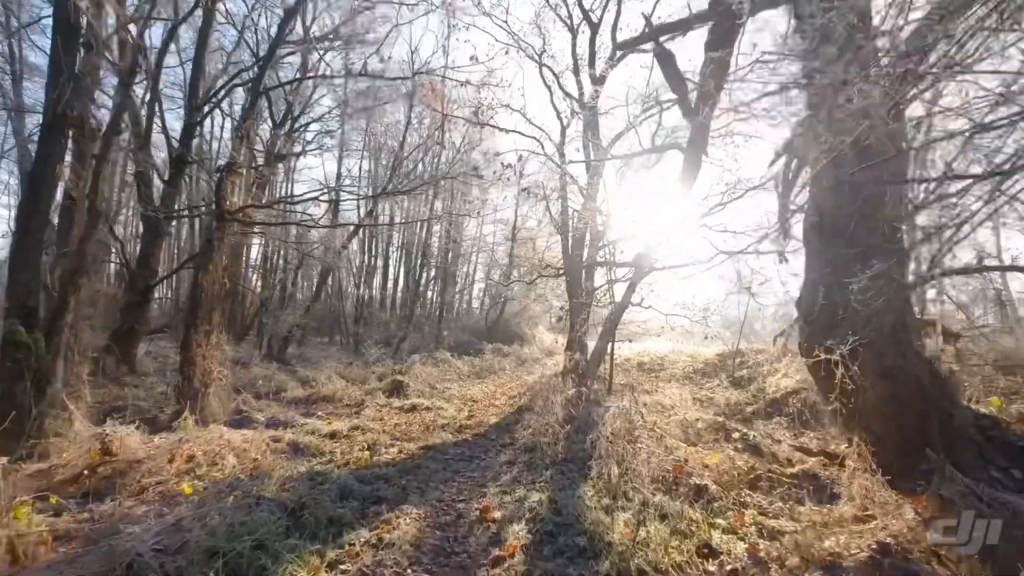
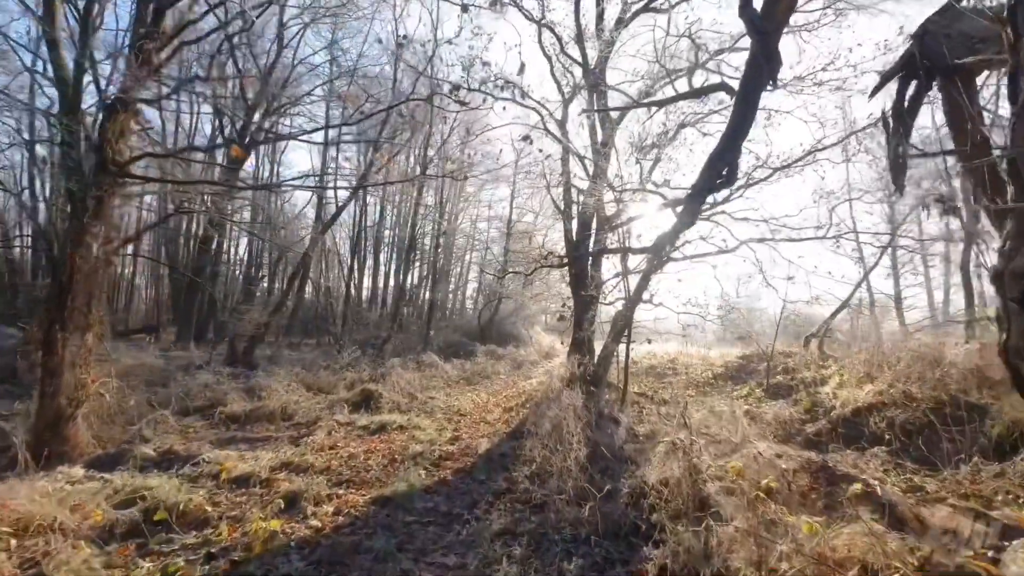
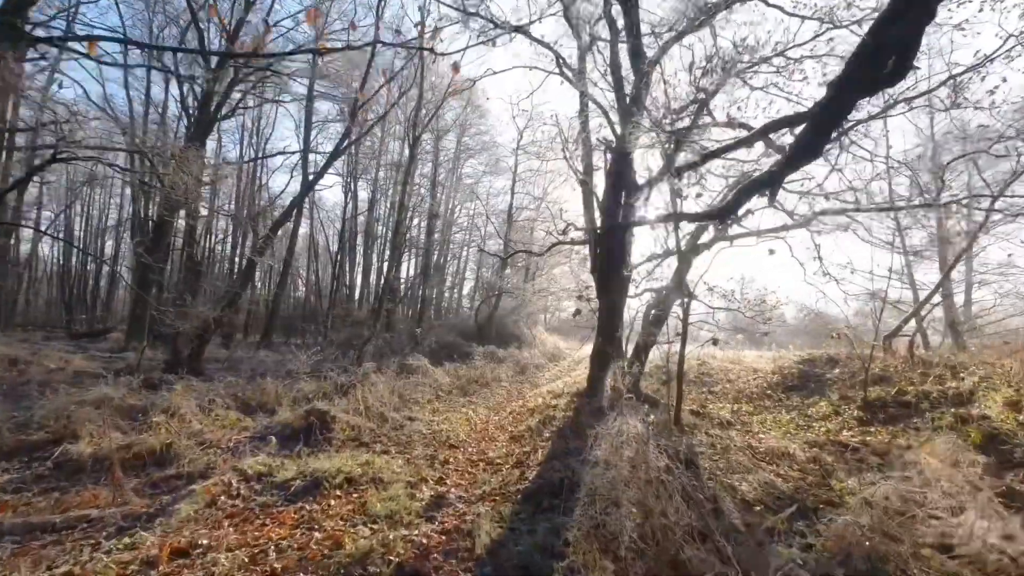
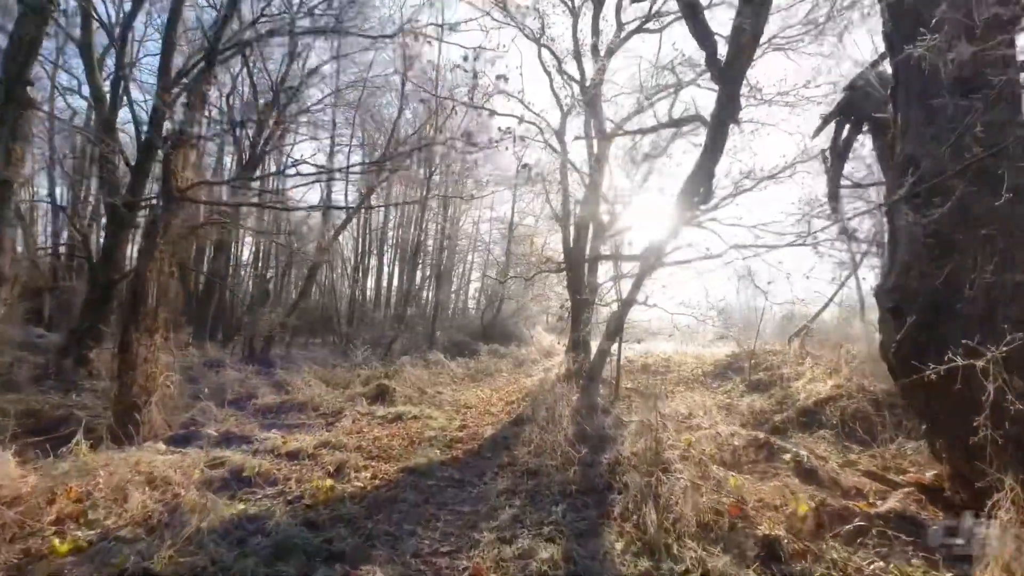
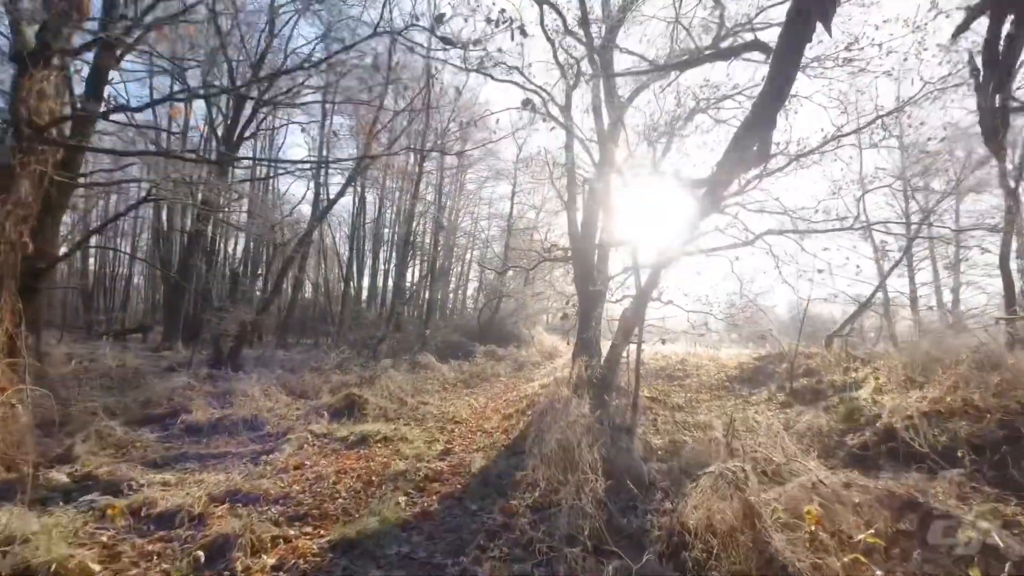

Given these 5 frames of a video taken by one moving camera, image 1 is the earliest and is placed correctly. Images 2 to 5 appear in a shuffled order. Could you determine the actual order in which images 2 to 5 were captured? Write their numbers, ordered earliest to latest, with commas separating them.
4, 2, 5, 3
